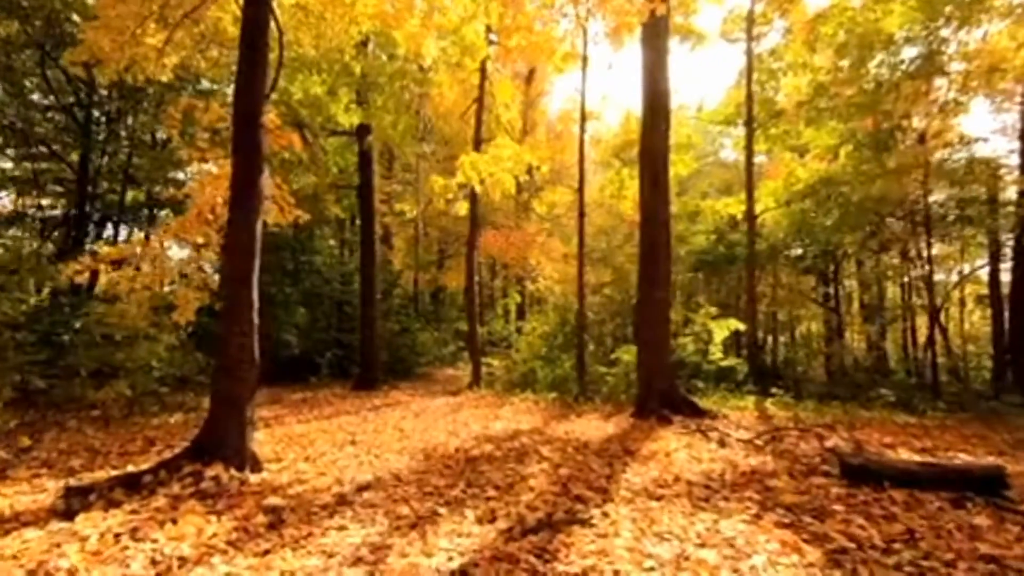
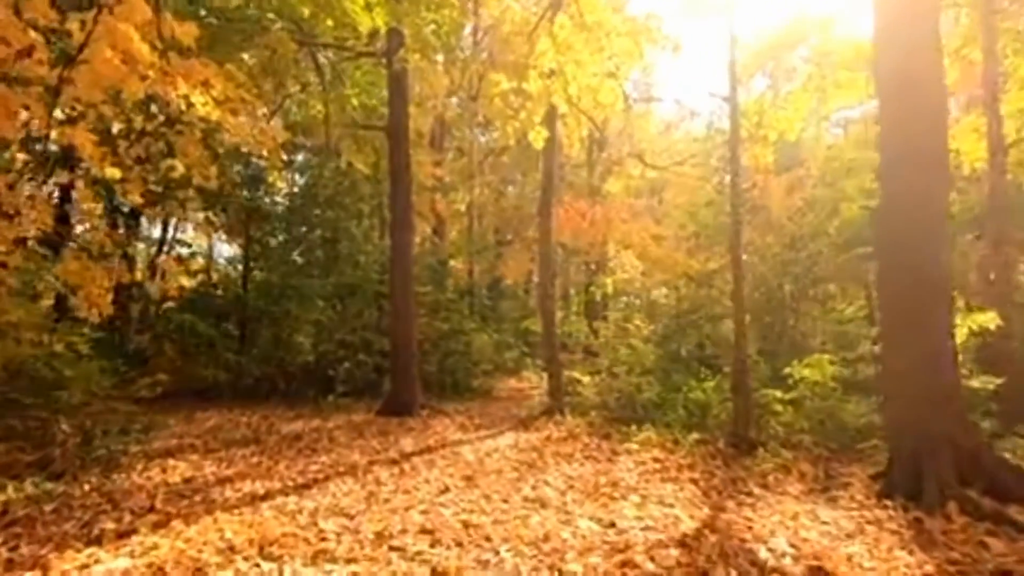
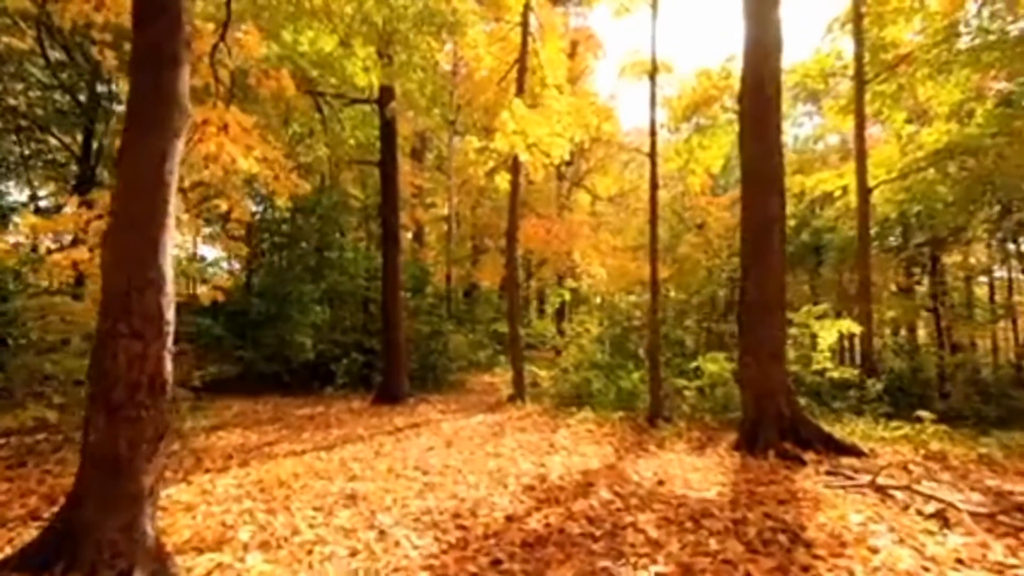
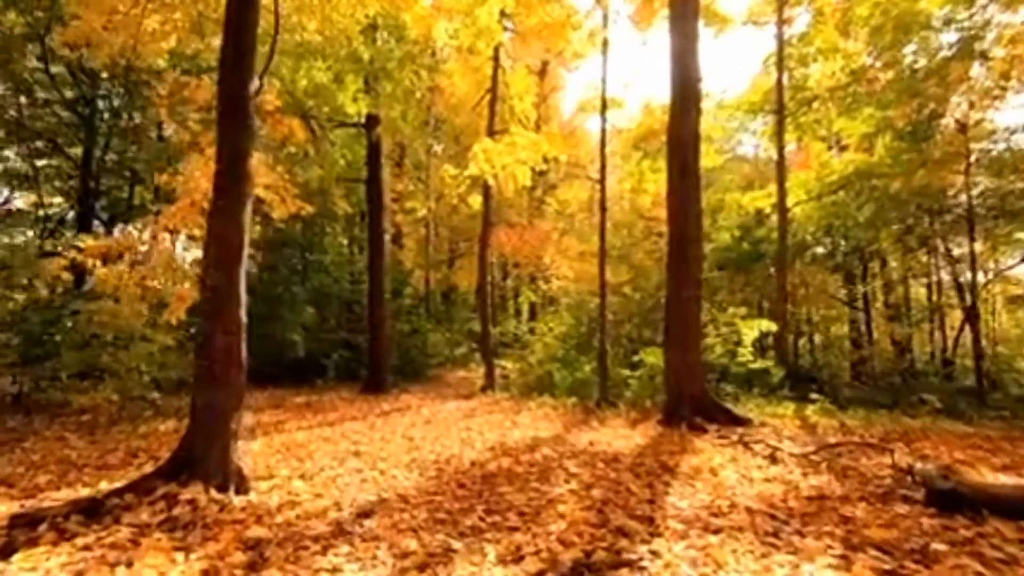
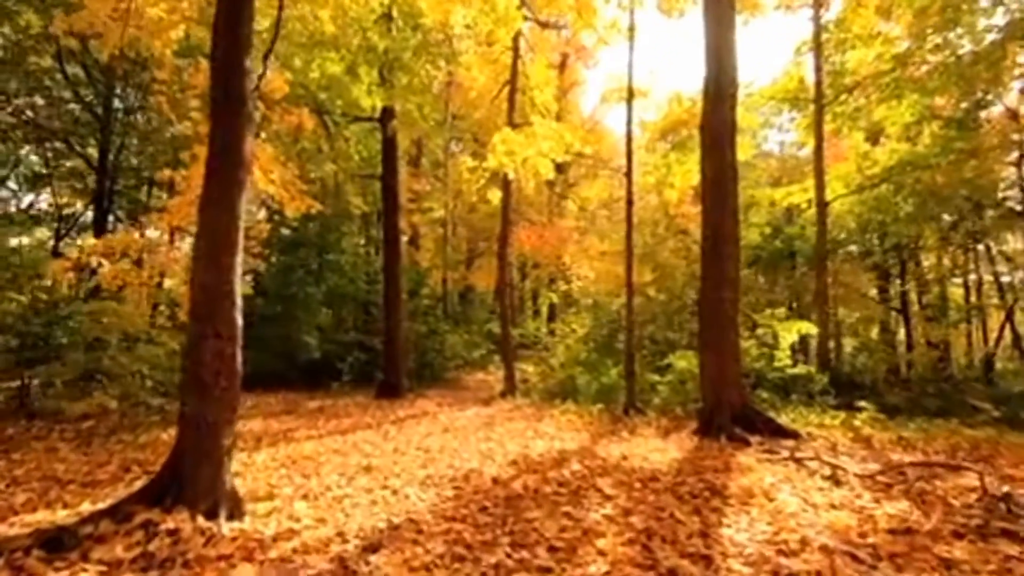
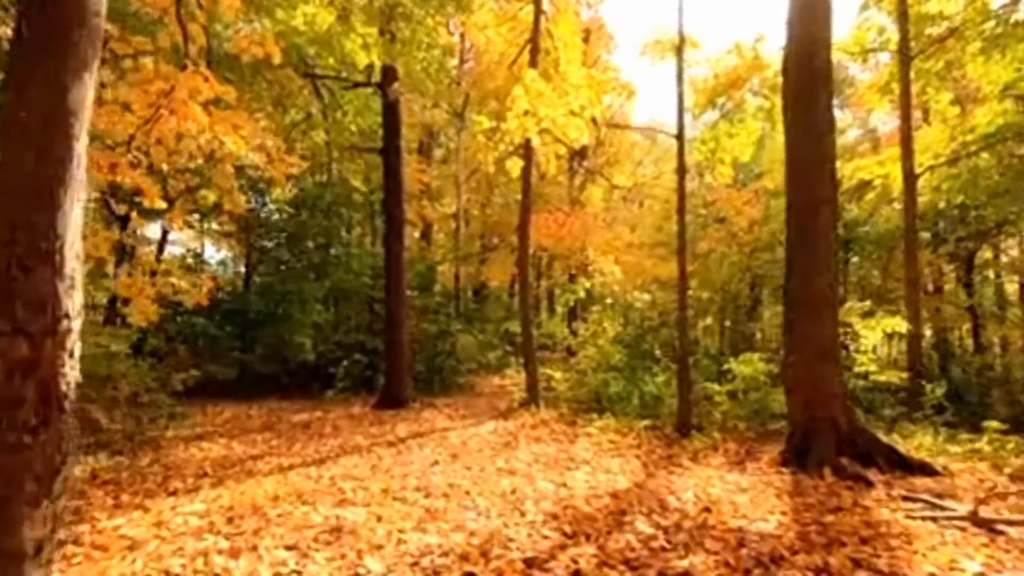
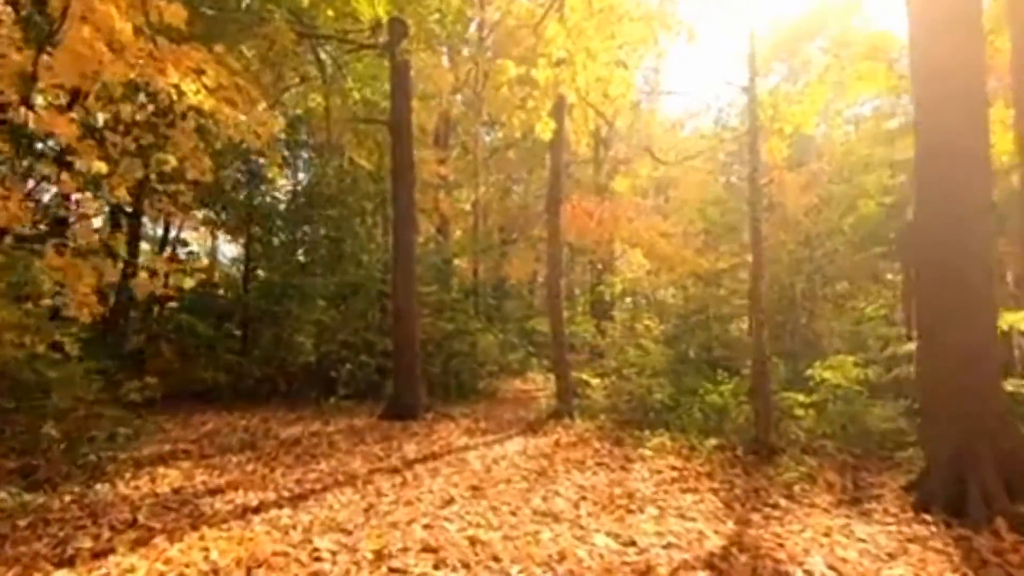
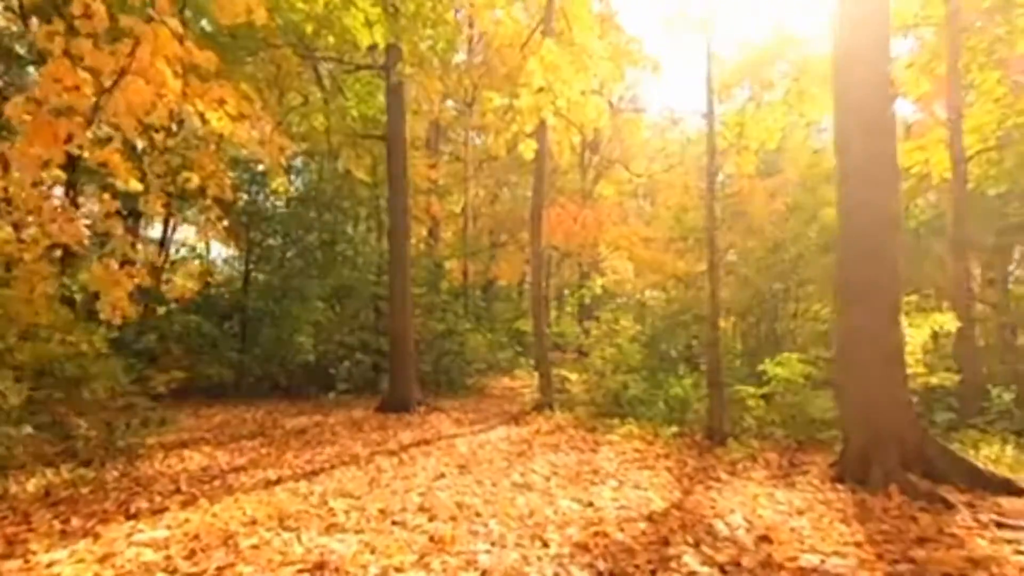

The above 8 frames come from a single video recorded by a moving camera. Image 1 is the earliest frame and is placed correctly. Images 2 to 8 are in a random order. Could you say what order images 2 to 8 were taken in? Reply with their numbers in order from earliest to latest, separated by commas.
4, 5, 3, 6, 8, 2, 7
